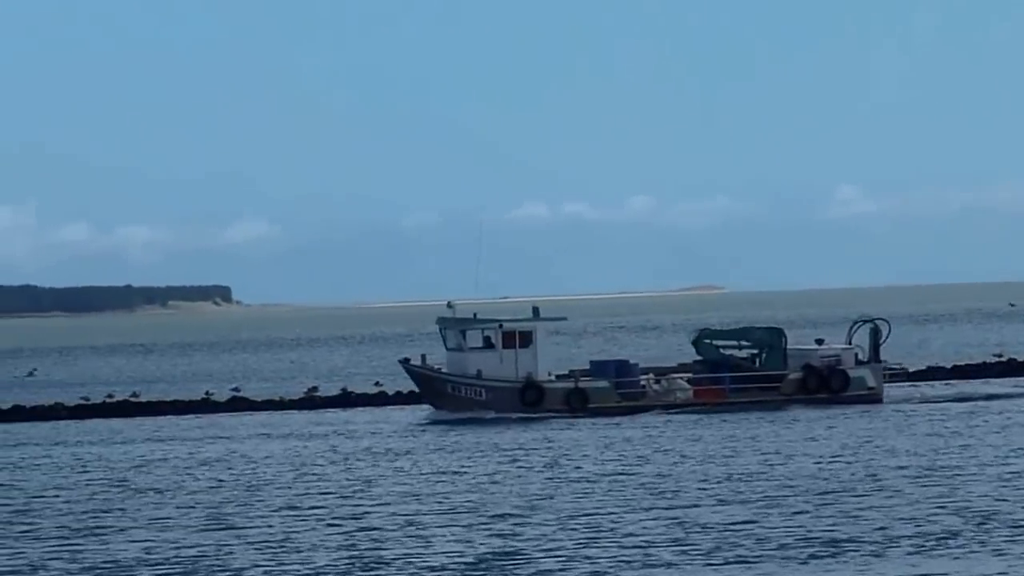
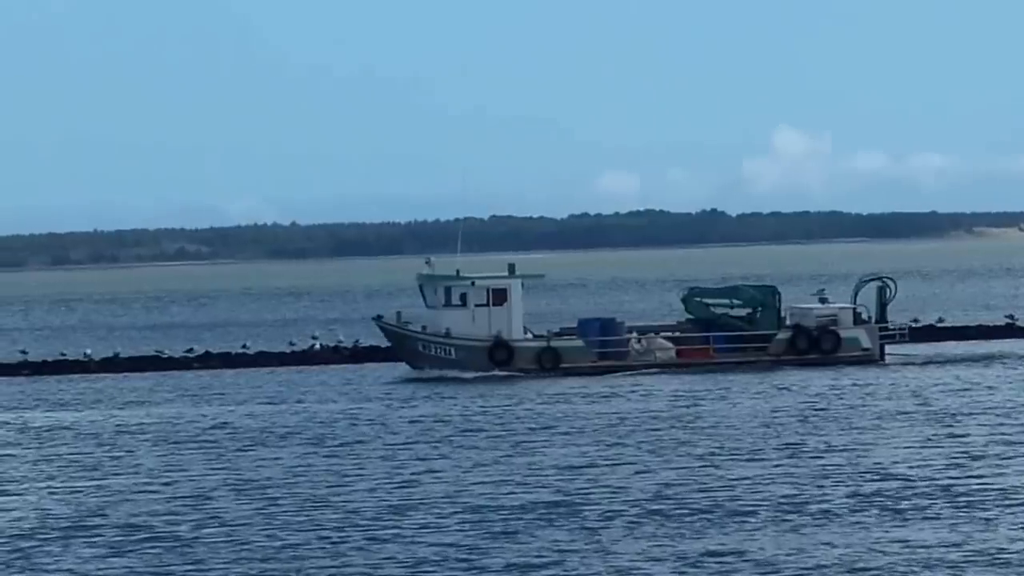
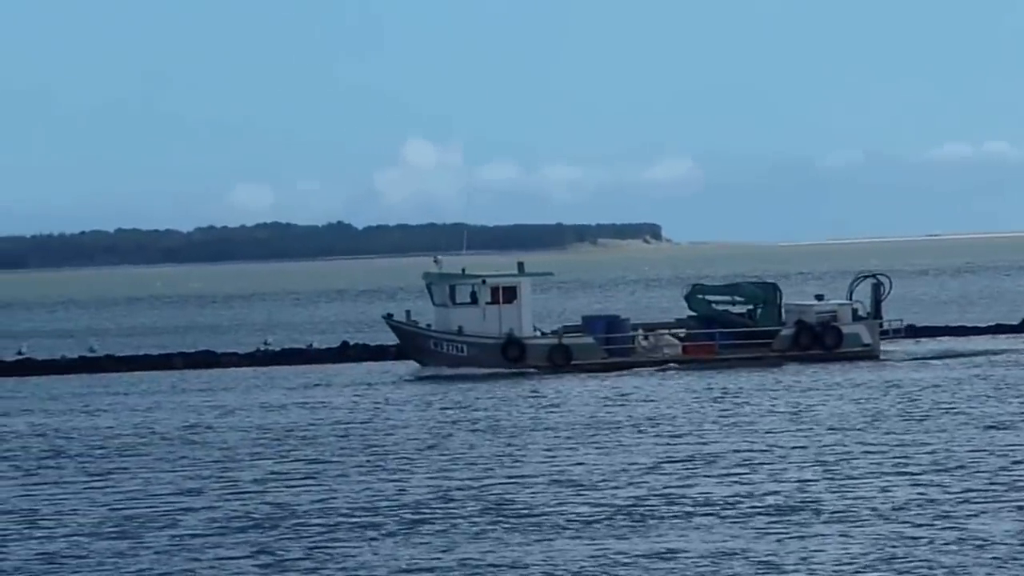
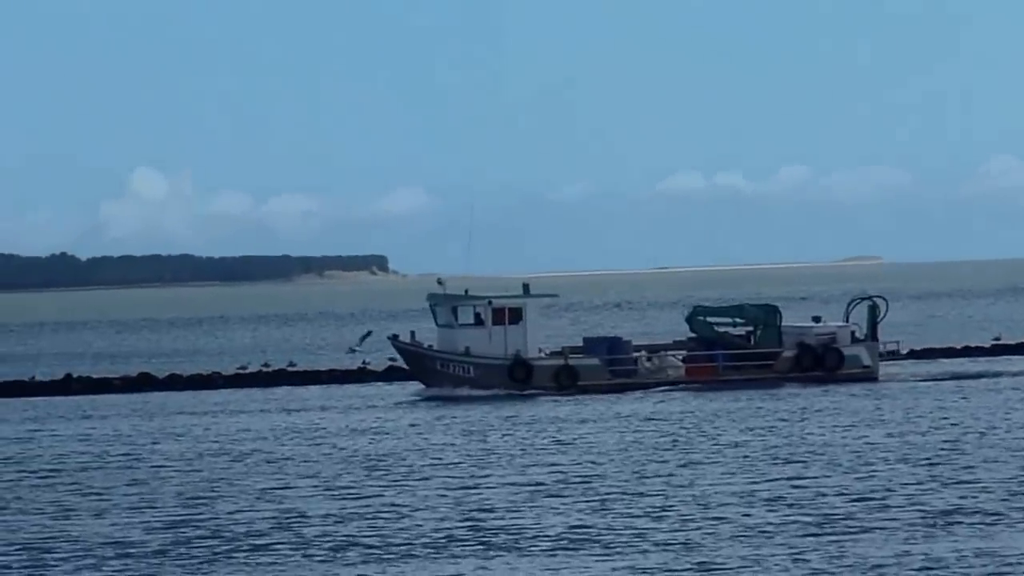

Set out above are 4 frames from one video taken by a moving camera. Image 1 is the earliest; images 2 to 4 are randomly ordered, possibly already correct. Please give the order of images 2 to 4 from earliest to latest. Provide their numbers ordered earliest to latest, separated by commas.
4, 3, 2
